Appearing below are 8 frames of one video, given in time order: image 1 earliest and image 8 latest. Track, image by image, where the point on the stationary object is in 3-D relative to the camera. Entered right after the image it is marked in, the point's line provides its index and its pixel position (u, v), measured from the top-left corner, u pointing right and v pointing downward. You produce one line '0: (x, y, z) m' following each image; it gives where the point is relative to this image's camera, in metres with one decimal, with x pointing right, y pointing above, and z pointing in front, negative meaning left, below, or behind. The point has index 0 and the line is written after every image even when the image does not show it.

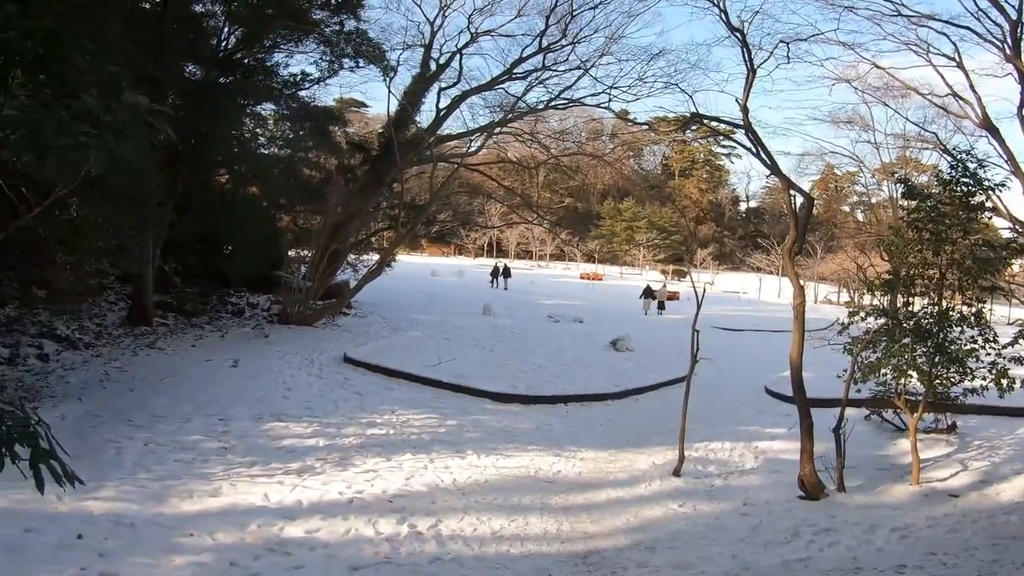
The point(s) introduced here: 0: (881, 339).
0: (+3.5, -0.5, +7.1) m
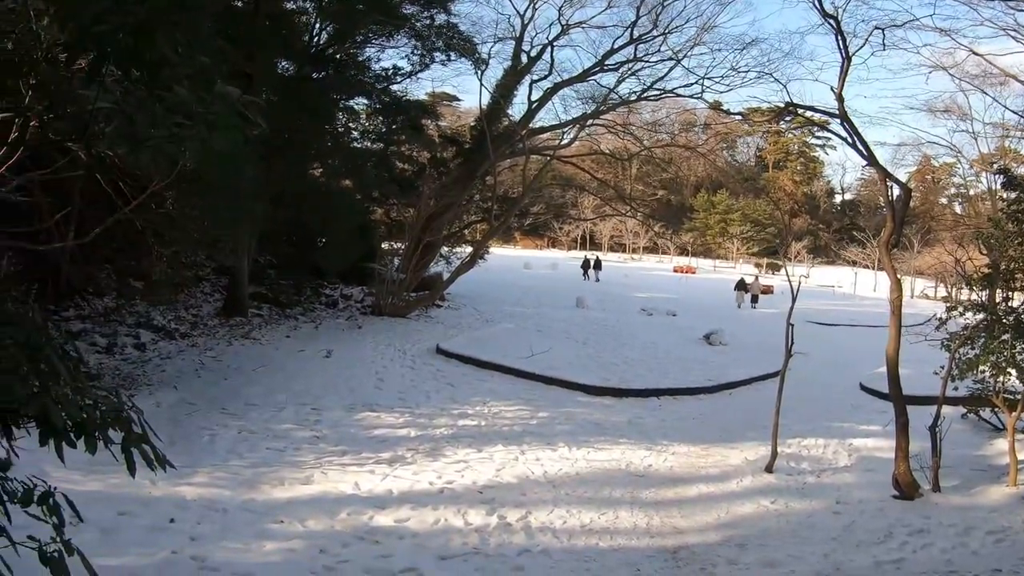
0: (+4.4, -0.5, +6.8) m
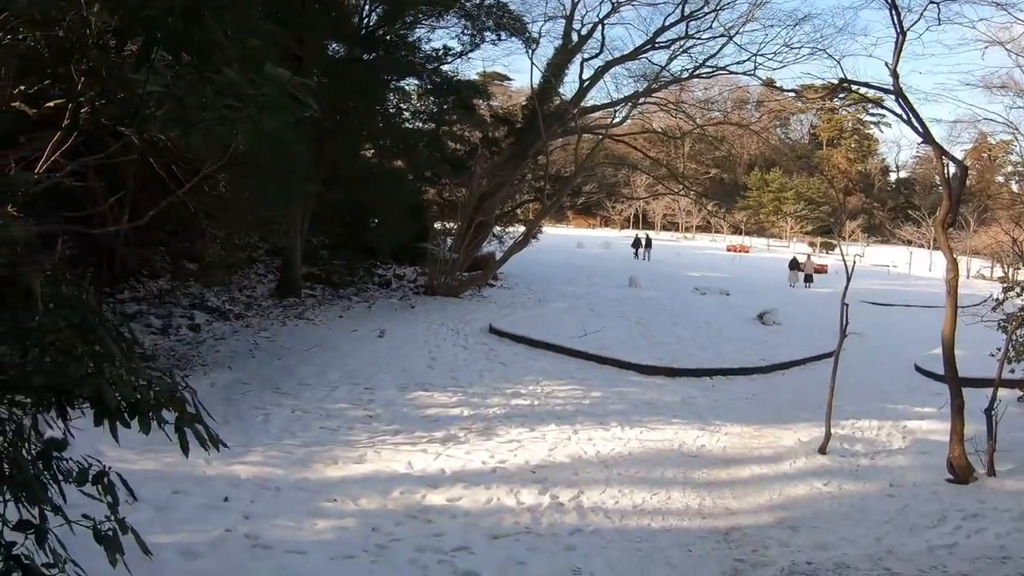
0: (+4.8, -0.3, +6.7) m
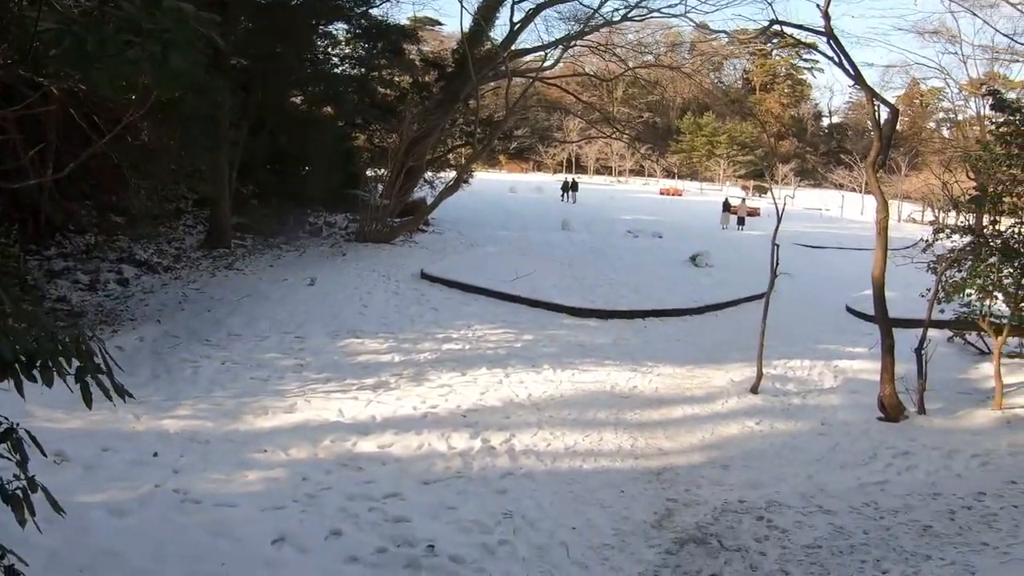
0: (+4.2, +0.3, +6.8) m
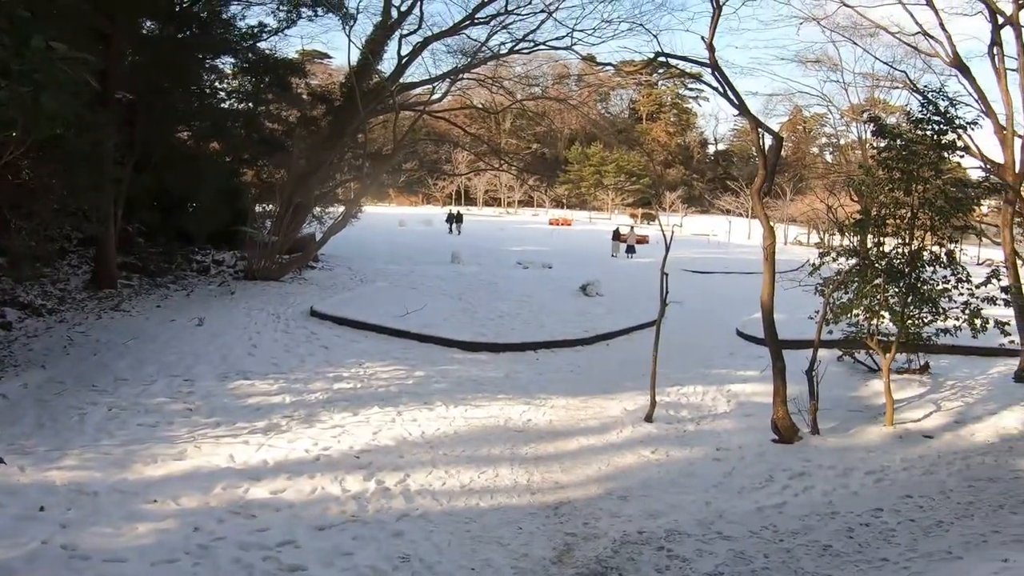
0: (+3.2, +0.1, +7.0) m
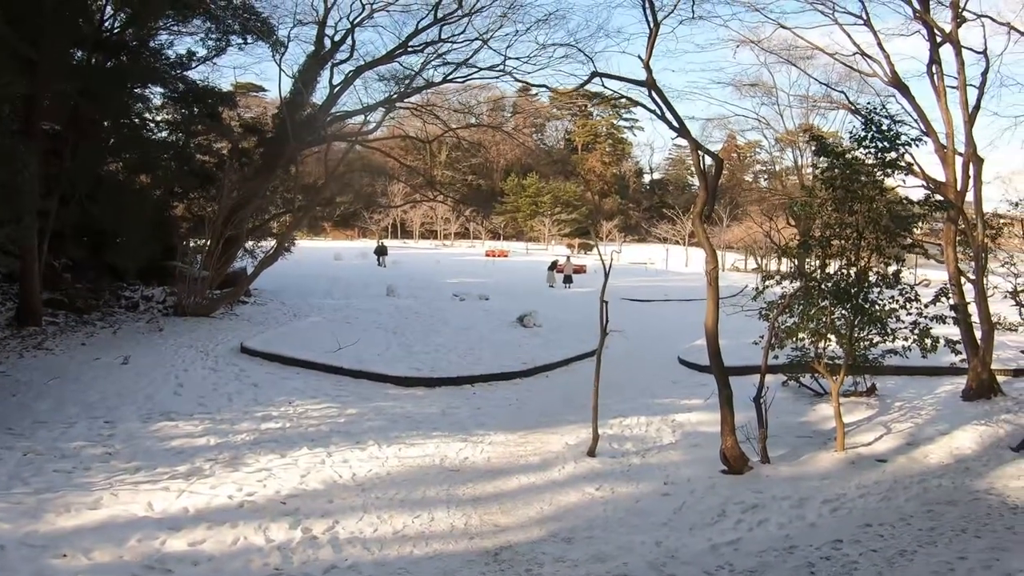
0: (+2.6, -0.1, +6.8) m
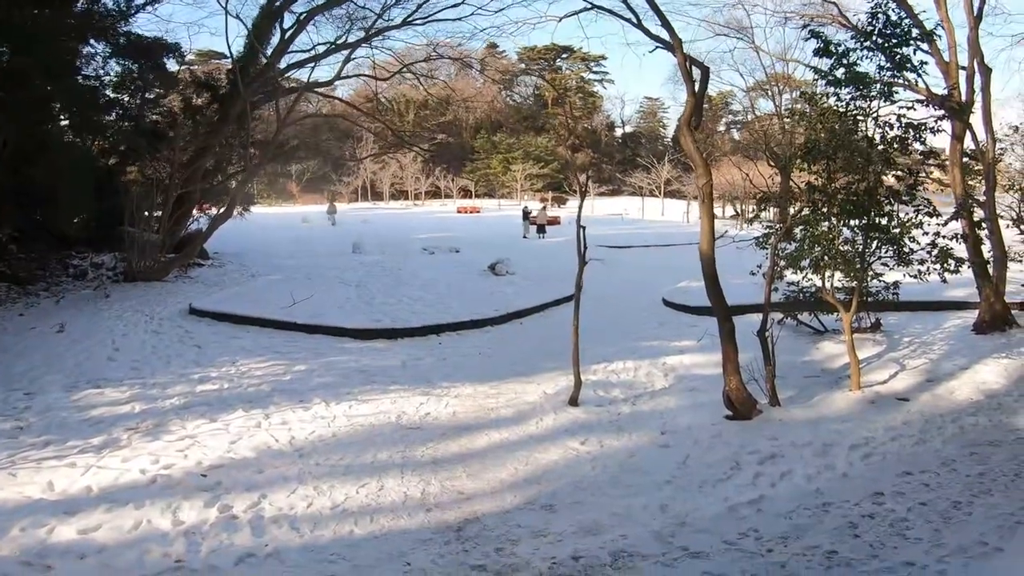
0: (+2.3, +0.5, +6.0) m
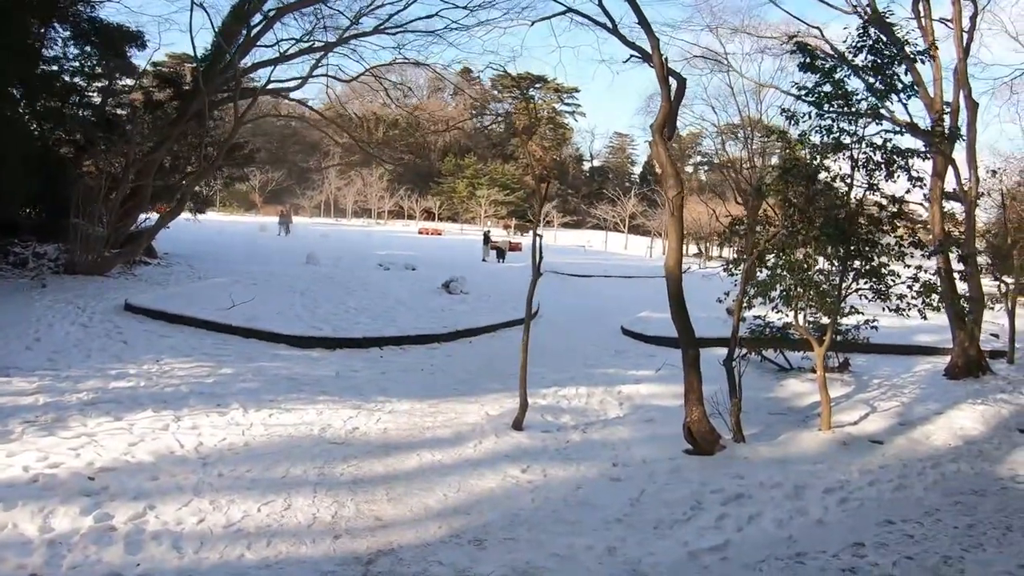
0: (+2.0, +0.3, +5.7) m
